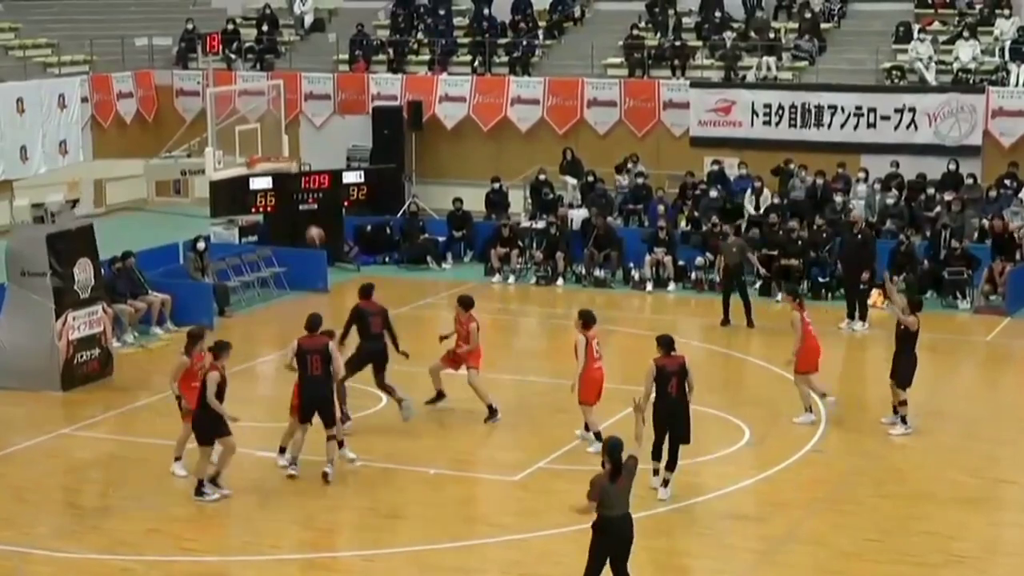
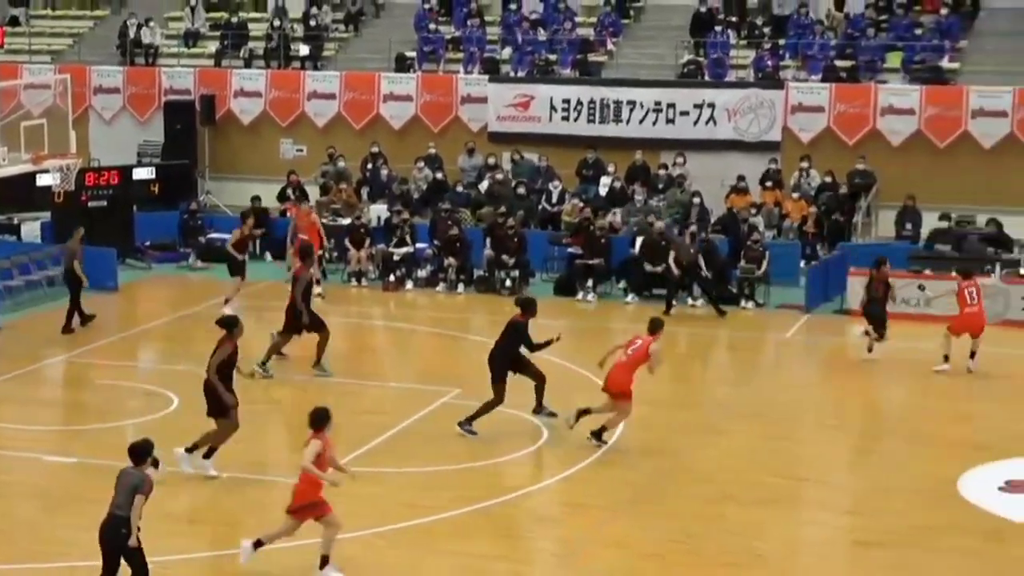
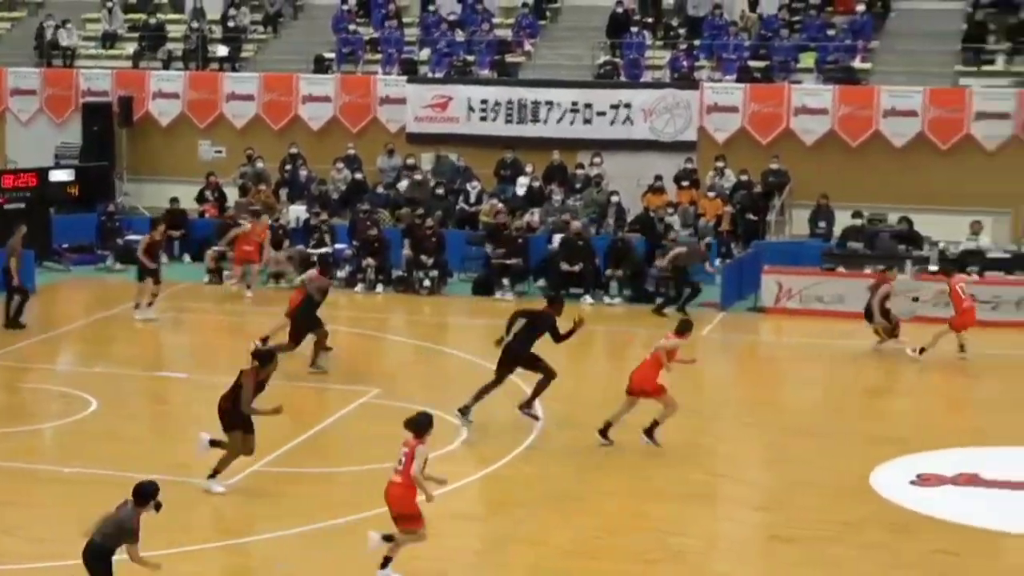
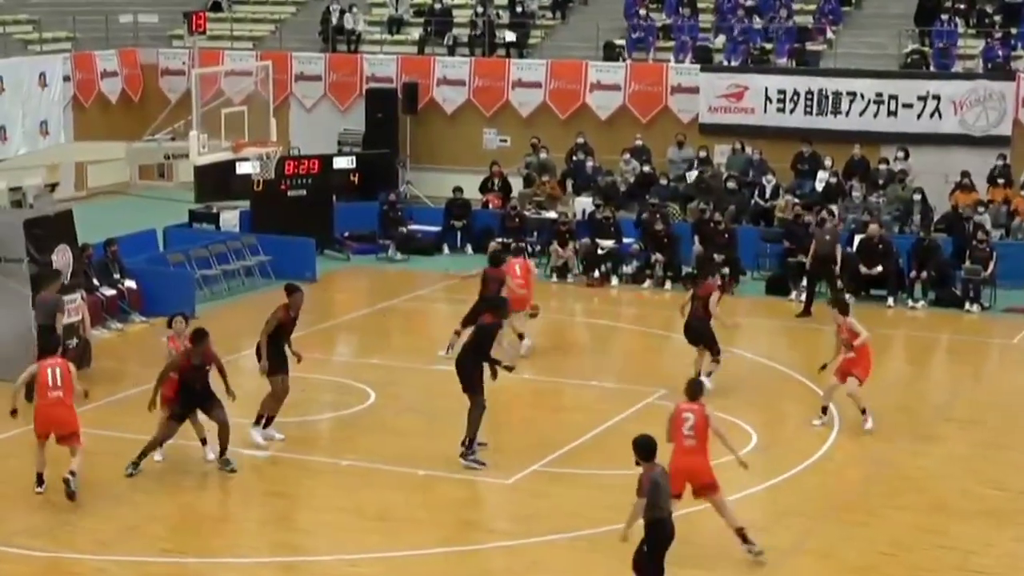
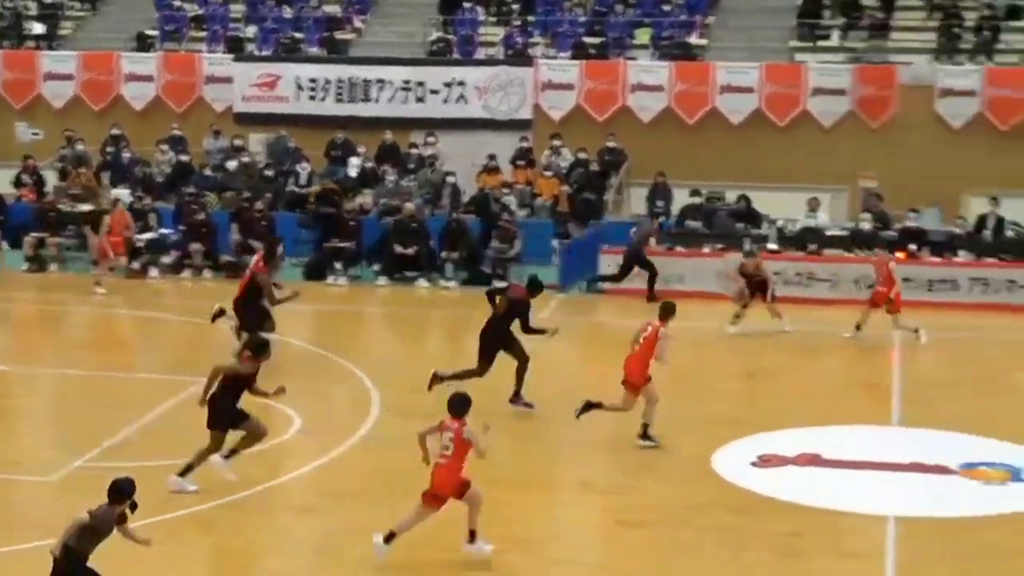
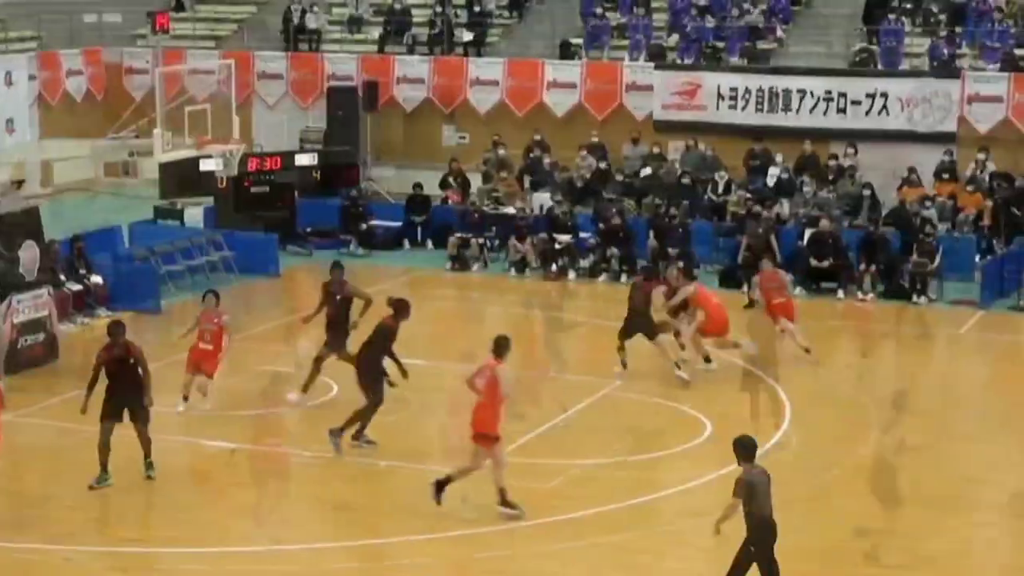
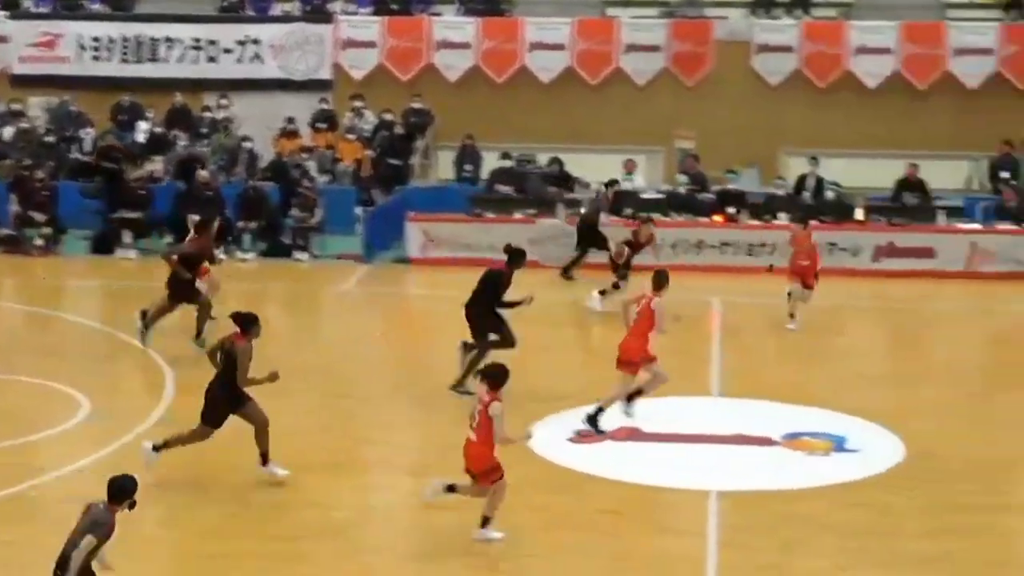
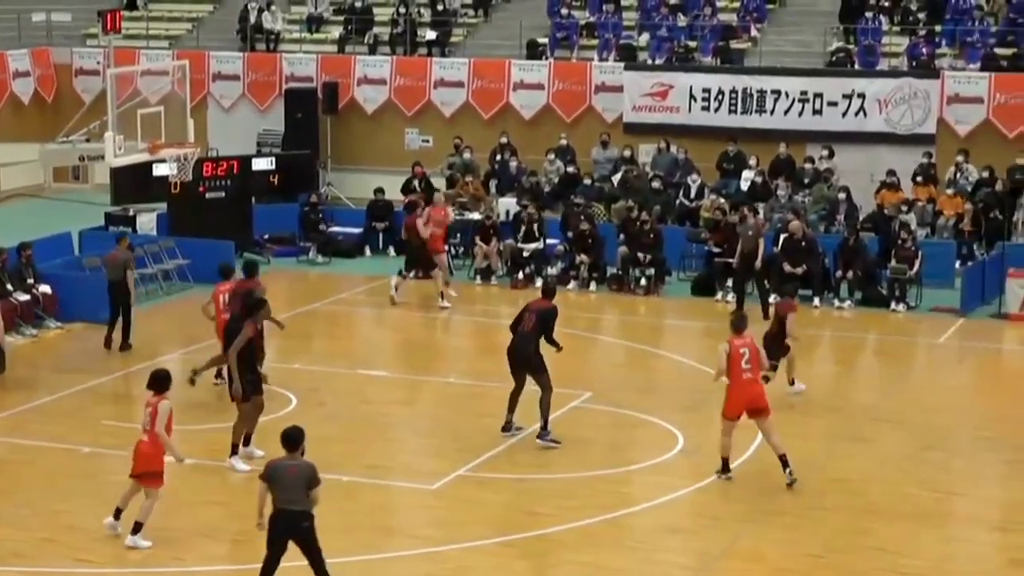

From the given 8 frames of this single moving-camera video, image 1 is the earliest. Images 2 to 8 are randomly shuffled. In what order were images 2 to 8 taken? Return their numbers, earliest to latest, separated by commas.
6, 4, 8, 2, 3, 5, 7
